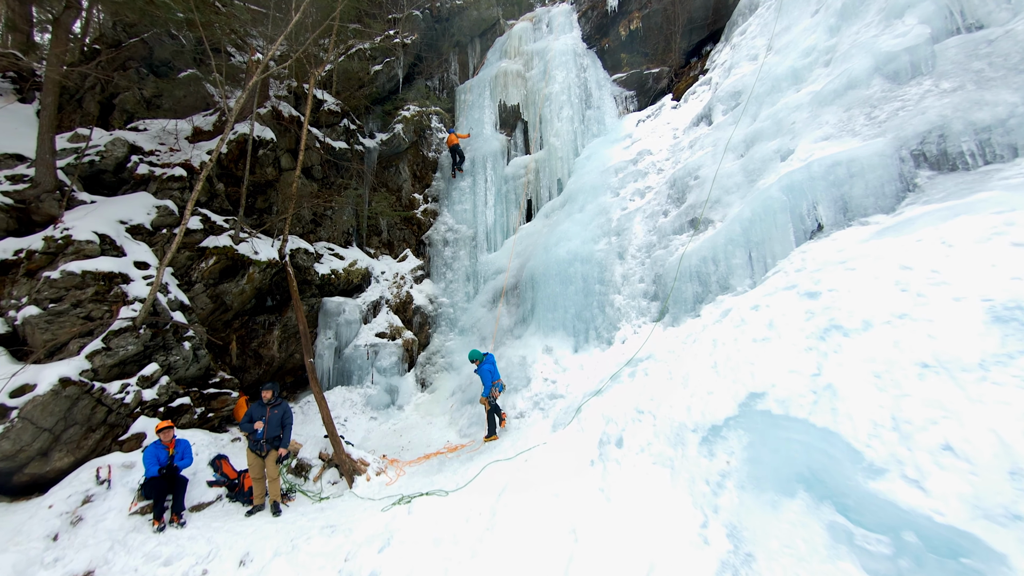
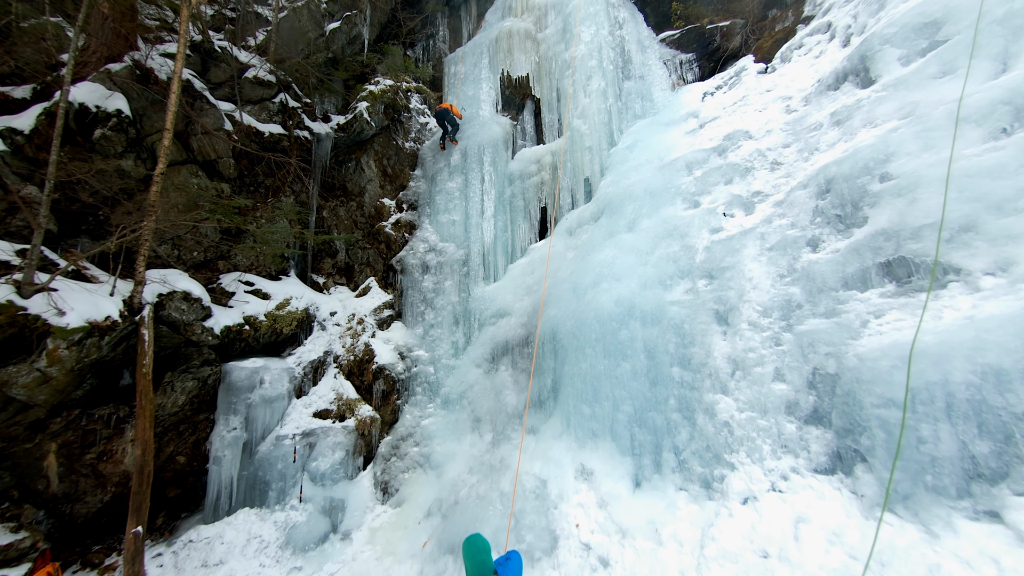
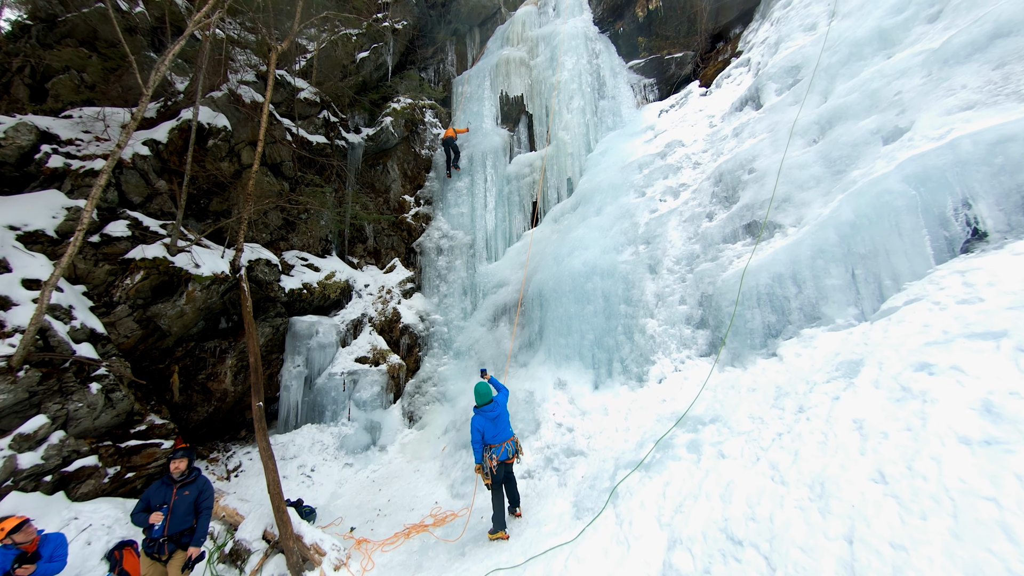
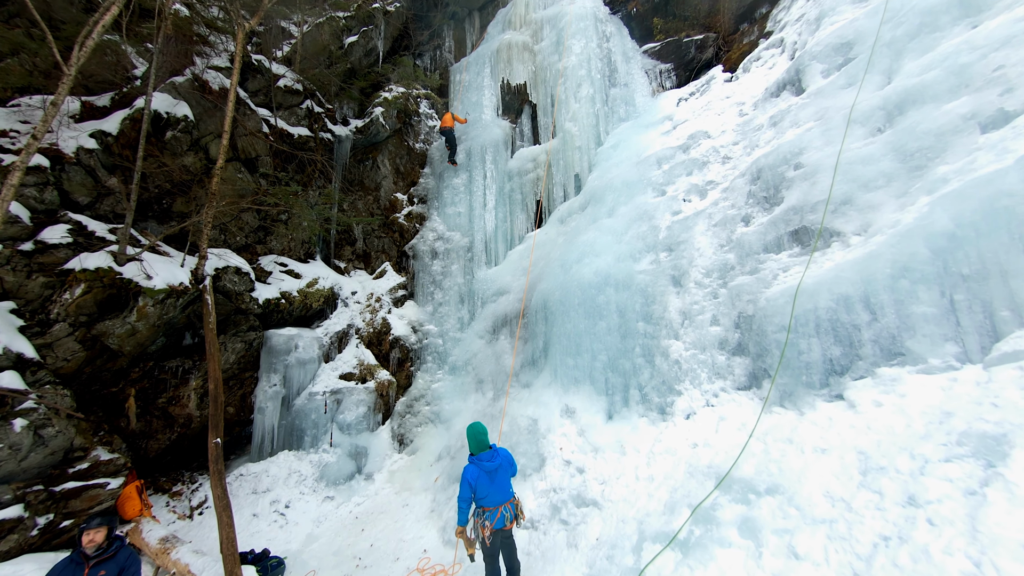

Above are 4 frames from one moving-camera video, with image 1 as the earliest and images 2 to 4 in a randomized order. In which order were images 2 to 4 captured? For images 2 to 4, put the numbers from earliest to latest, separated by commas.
3, 4, 2
